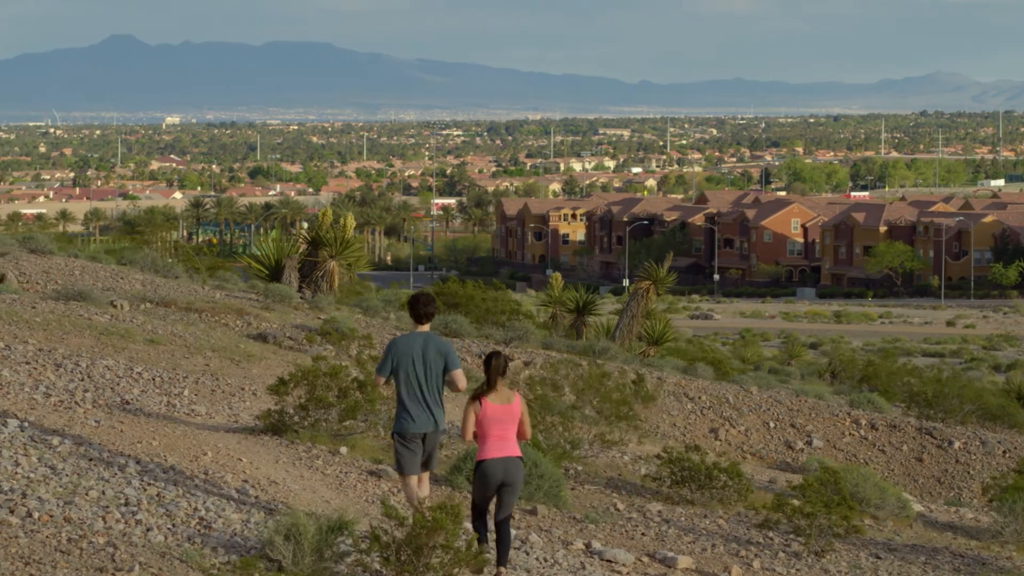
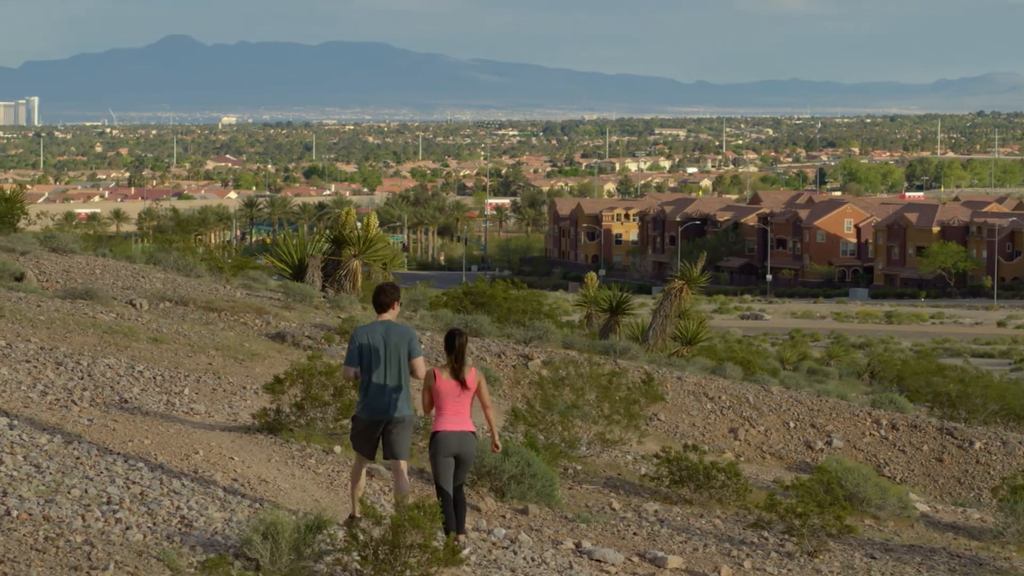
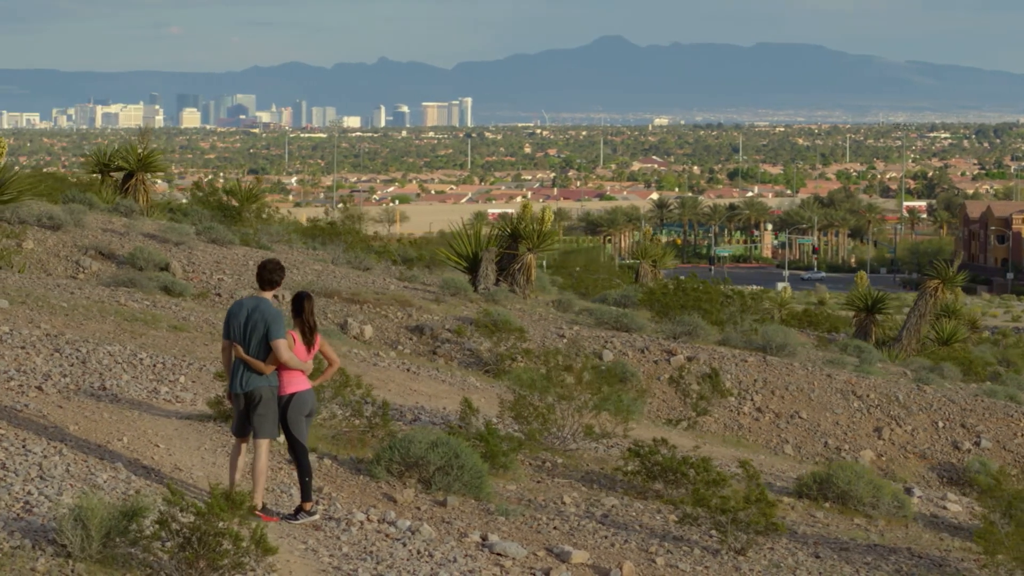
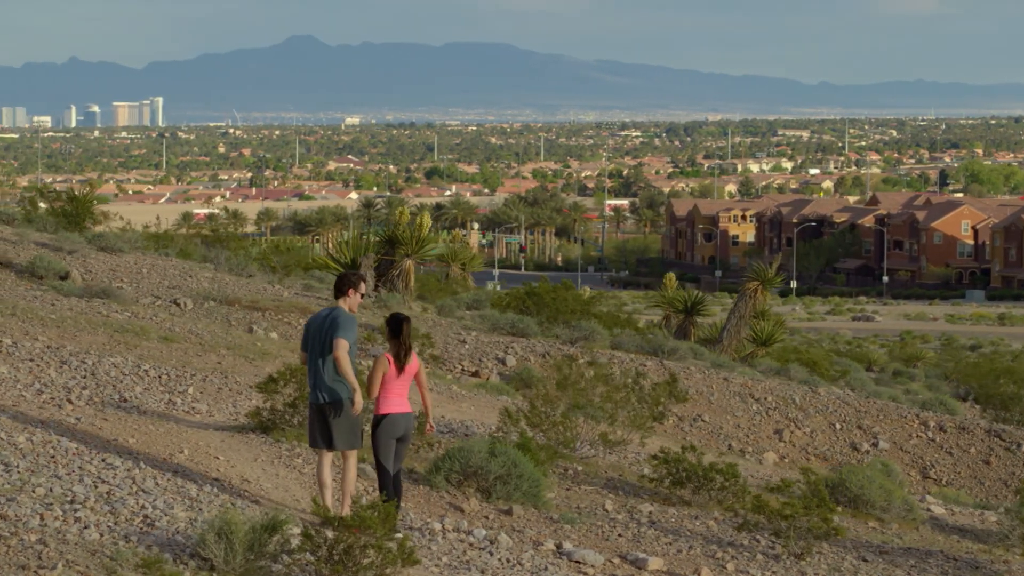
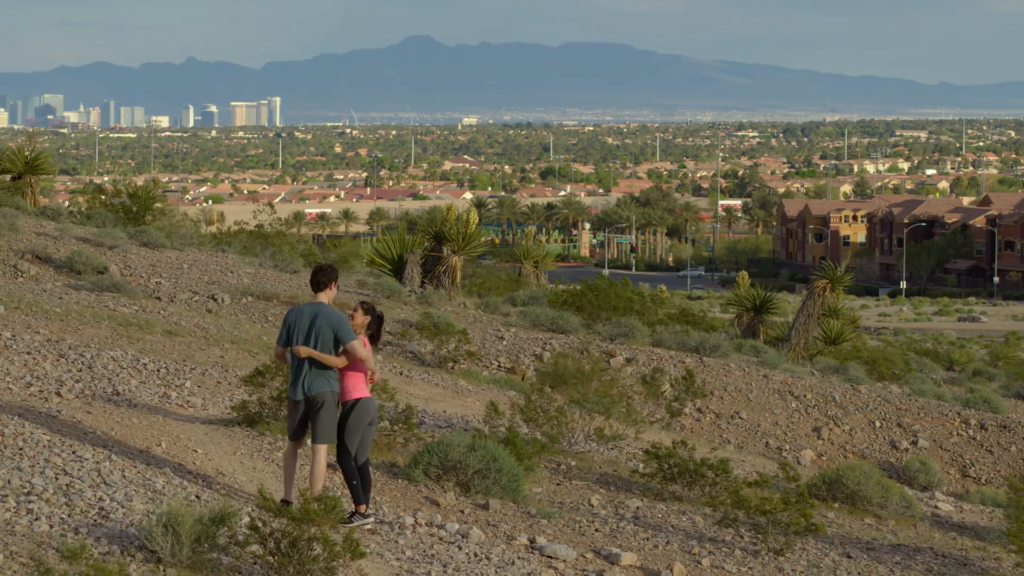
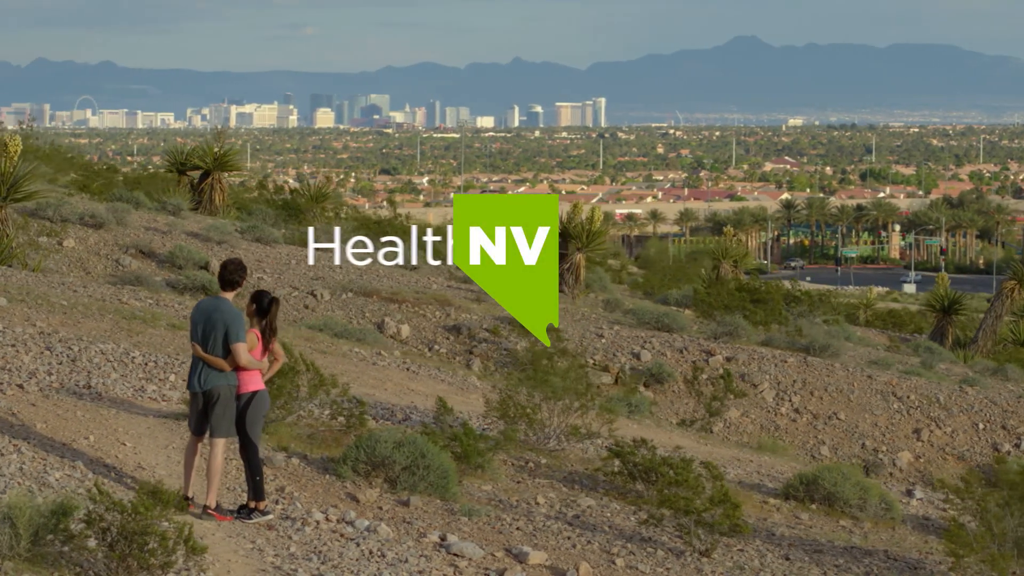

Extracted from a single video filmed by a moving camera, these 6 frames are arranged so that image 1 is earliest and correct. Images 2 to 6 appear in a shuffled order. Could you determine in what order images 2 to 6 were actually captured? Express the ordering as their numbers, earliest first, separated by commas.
2, 4, 5, 3, 6
